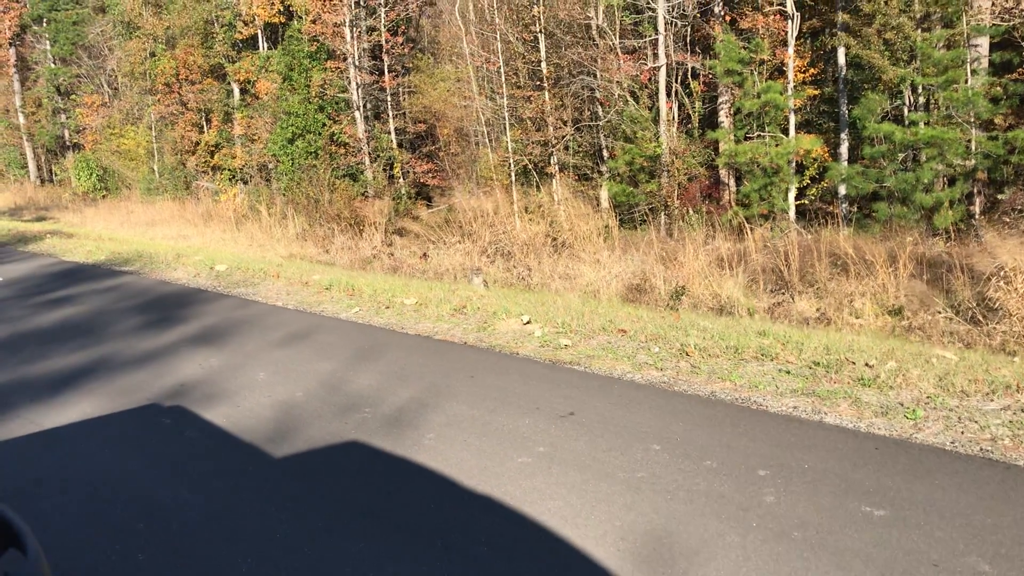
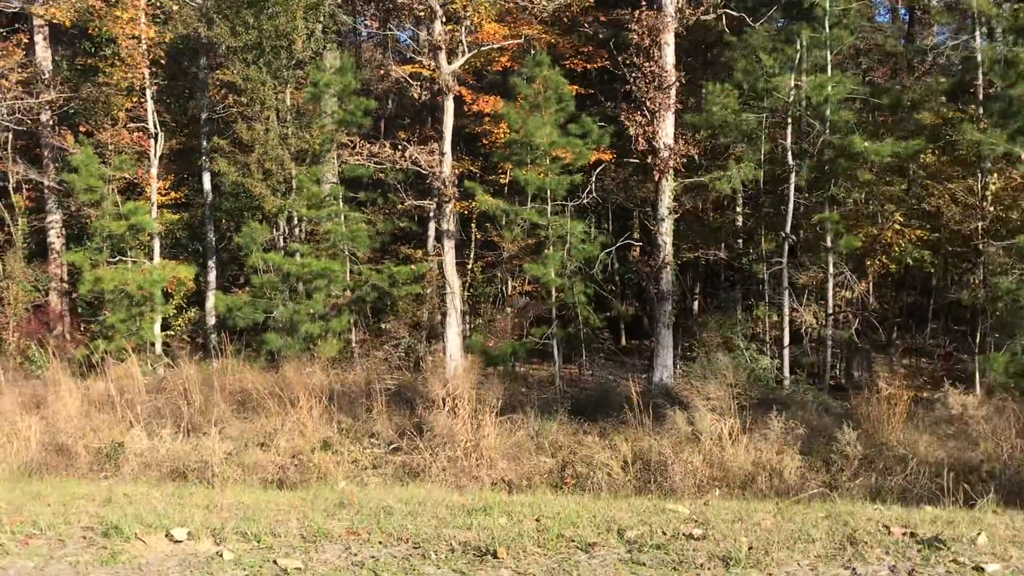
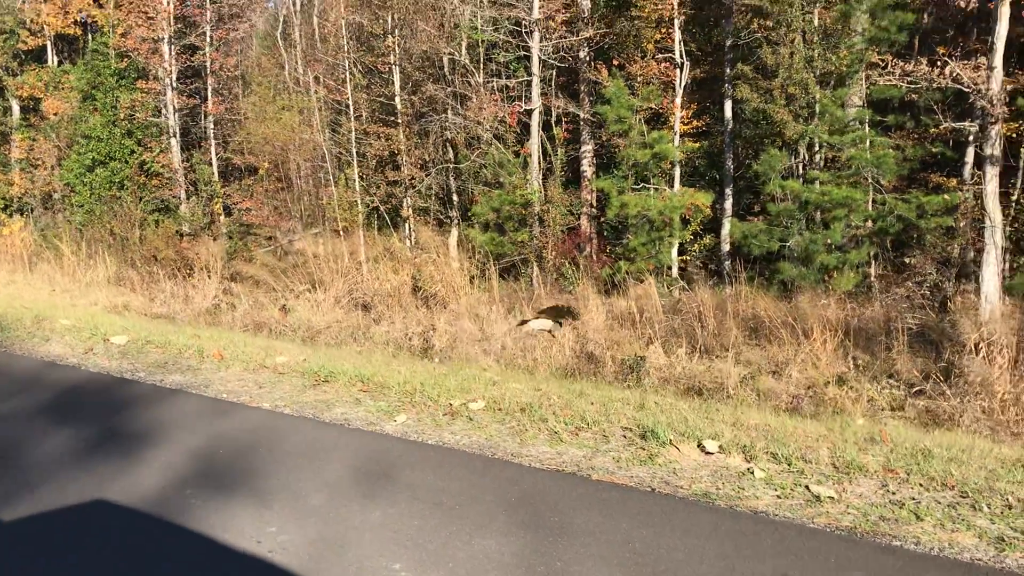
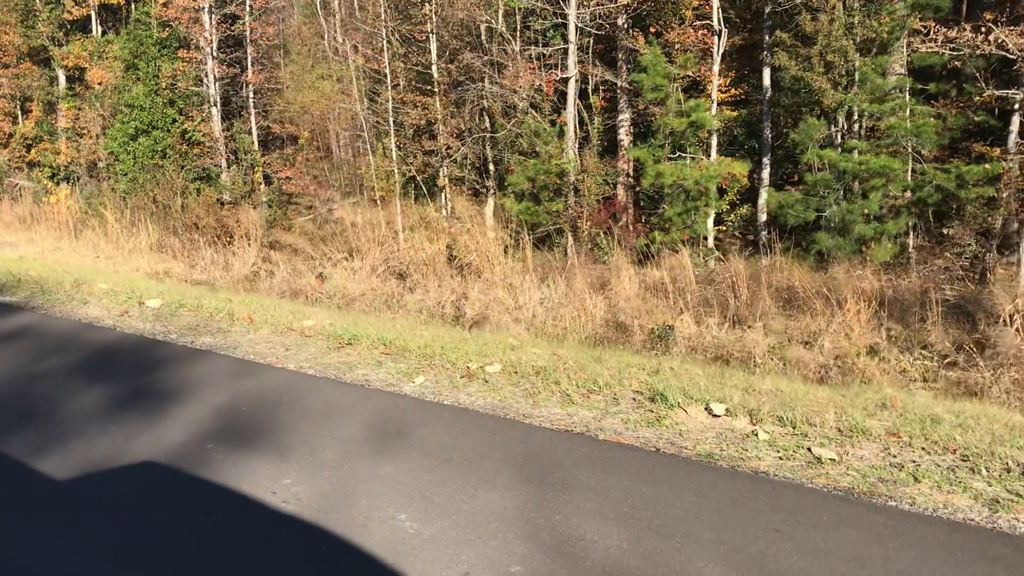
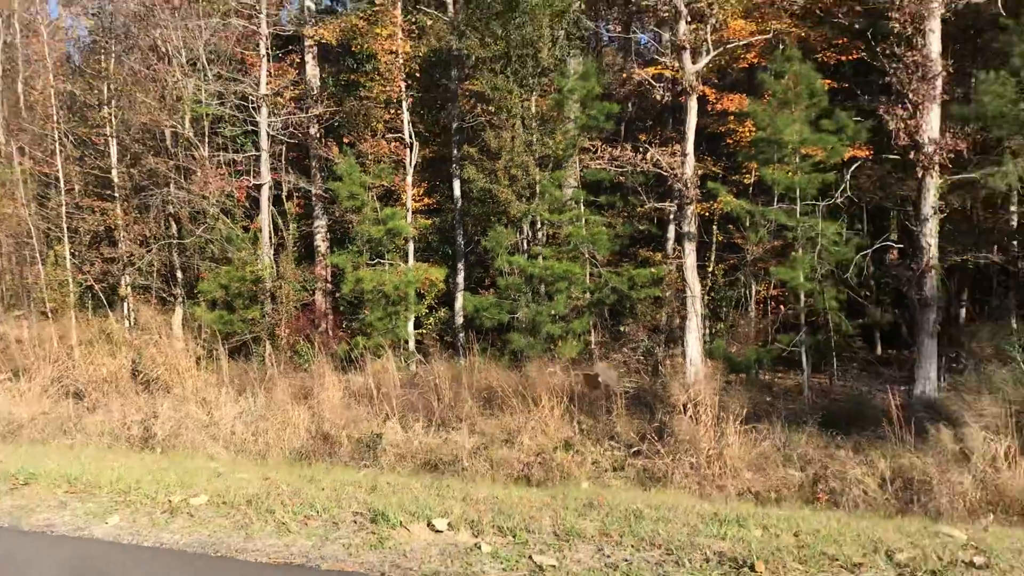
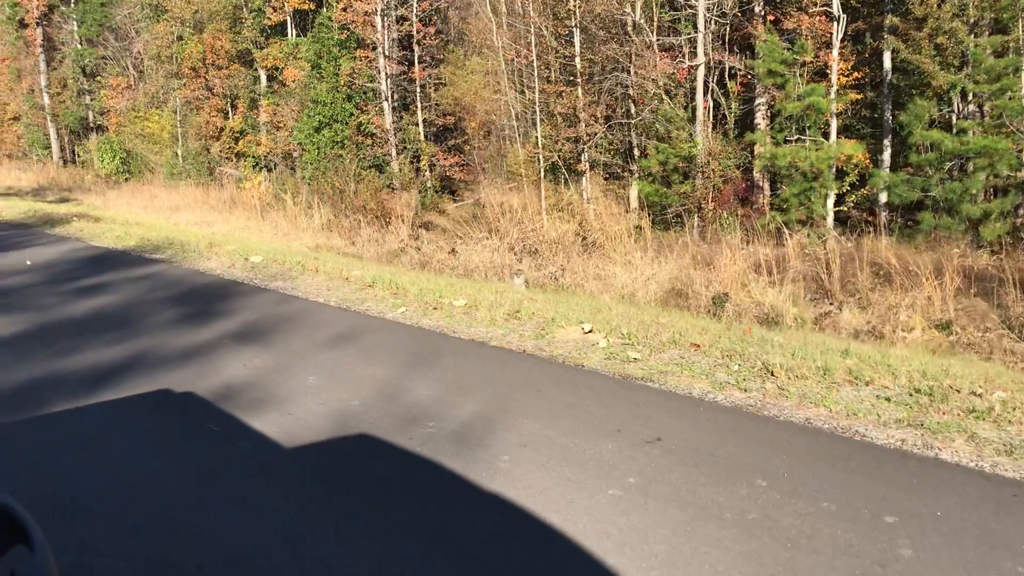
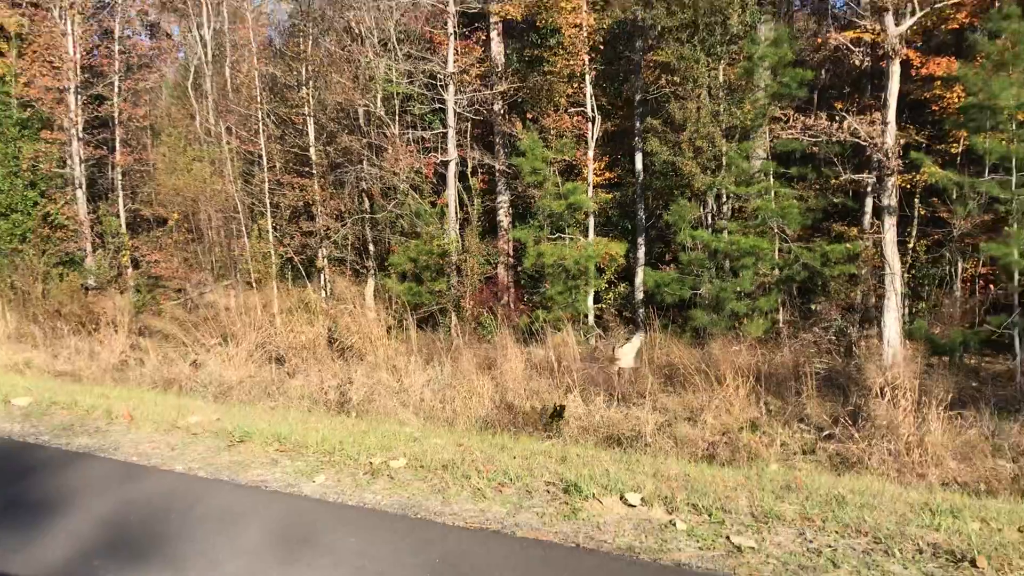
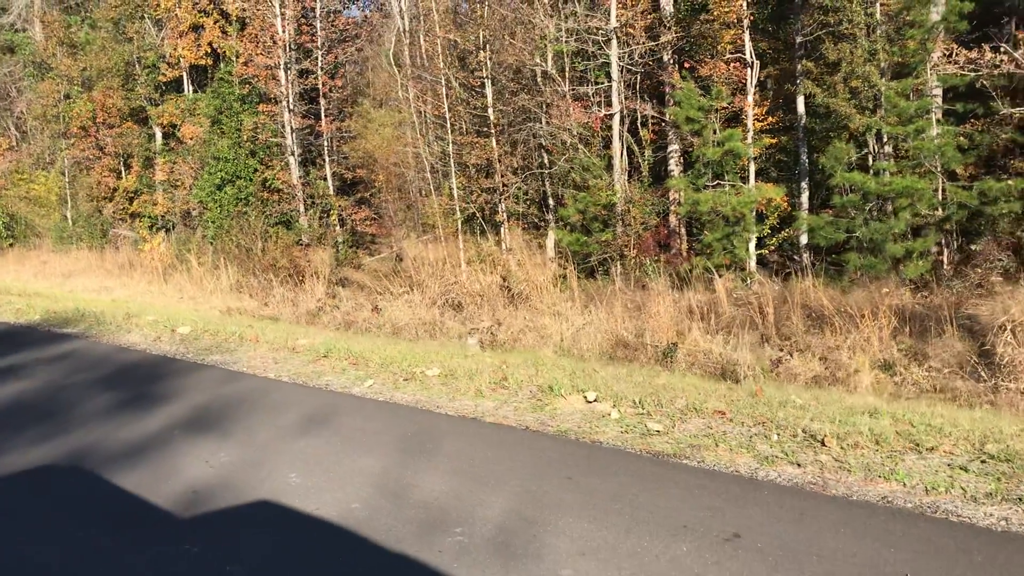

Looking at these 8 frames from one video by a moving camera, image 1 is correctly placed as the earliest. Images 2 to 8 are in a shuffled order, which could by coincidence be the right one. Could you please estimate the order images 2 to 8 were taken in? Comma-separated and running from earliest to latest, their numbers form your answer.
6, 8, 4, 3, 7, 5, 2
